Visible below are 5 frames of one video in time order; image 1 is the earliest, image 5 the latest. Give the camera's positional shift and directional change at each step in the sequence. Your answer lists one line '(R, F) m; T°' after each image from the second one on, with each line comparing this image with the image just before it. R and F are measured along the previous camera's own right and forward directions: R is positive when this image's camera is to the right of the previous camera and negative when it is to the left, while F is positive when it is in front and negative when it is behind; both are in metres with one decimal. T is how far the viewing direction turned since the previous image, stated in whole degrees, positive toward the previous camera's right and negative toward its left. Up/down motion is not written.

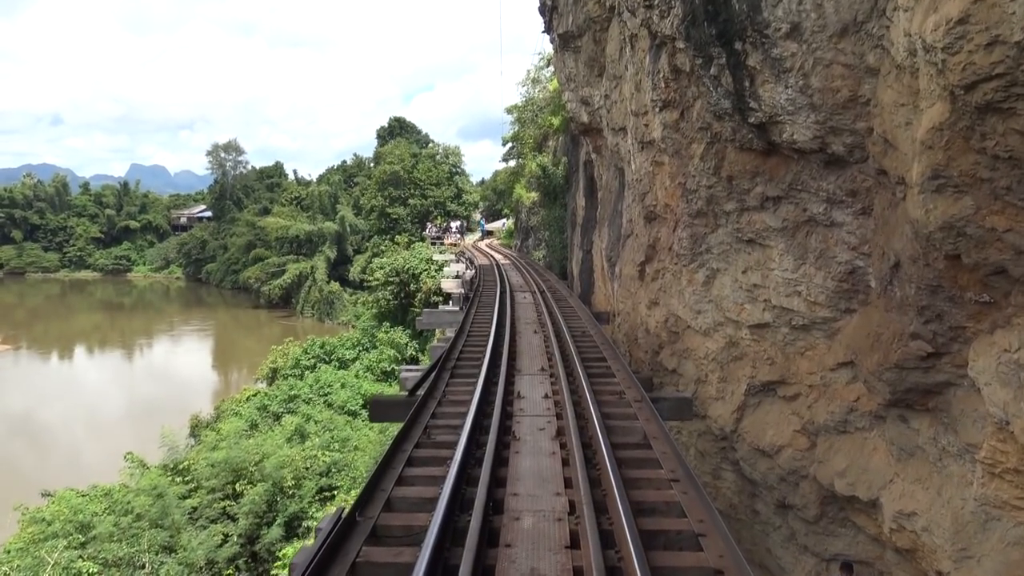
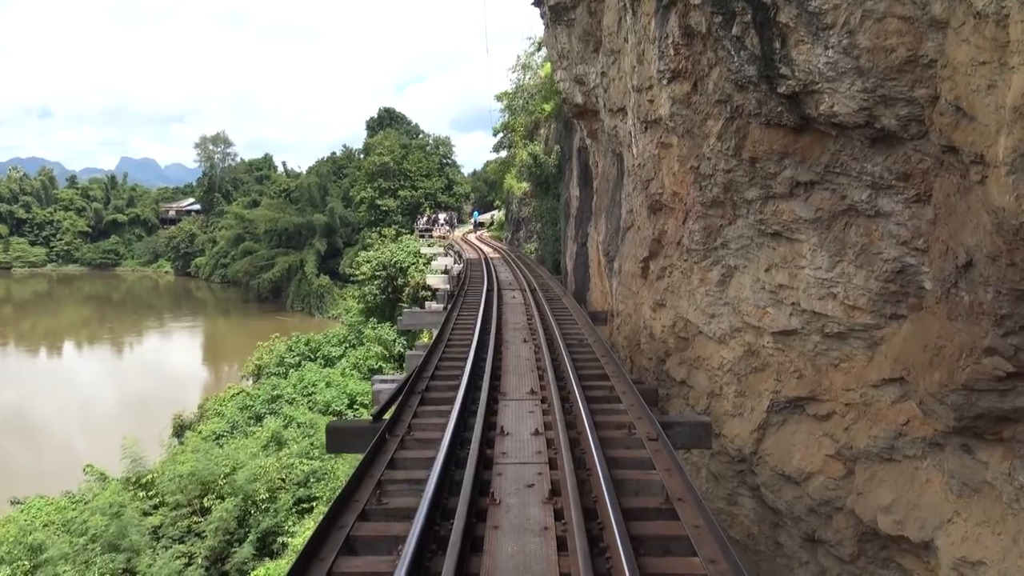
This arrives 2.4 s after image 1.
(+0.1, +1.0) m; 0°
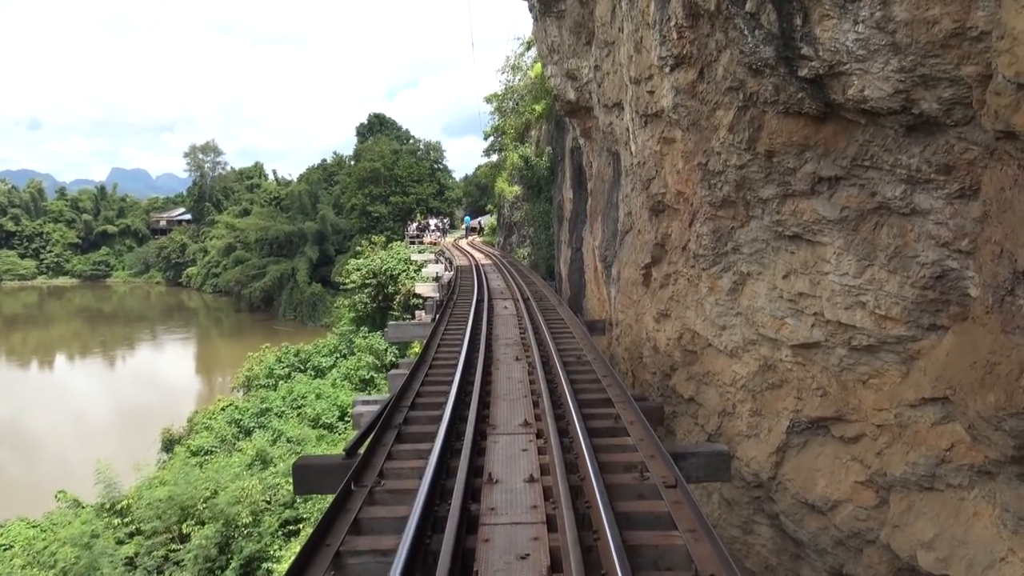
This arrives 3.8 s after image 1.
(0.0, +0.6) m; 0°
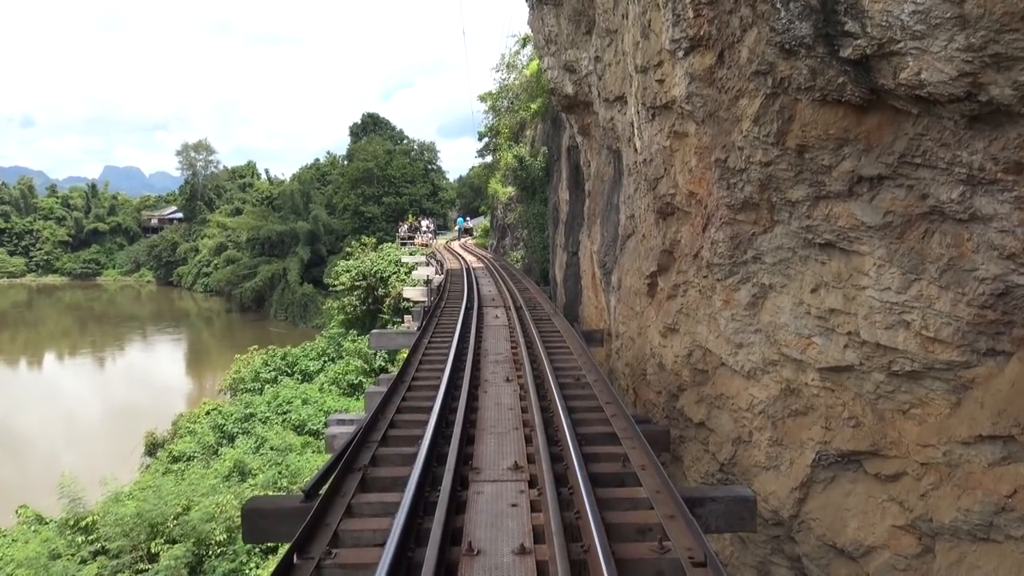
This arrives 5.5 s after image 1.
(0.0, +0.7) m; 0°
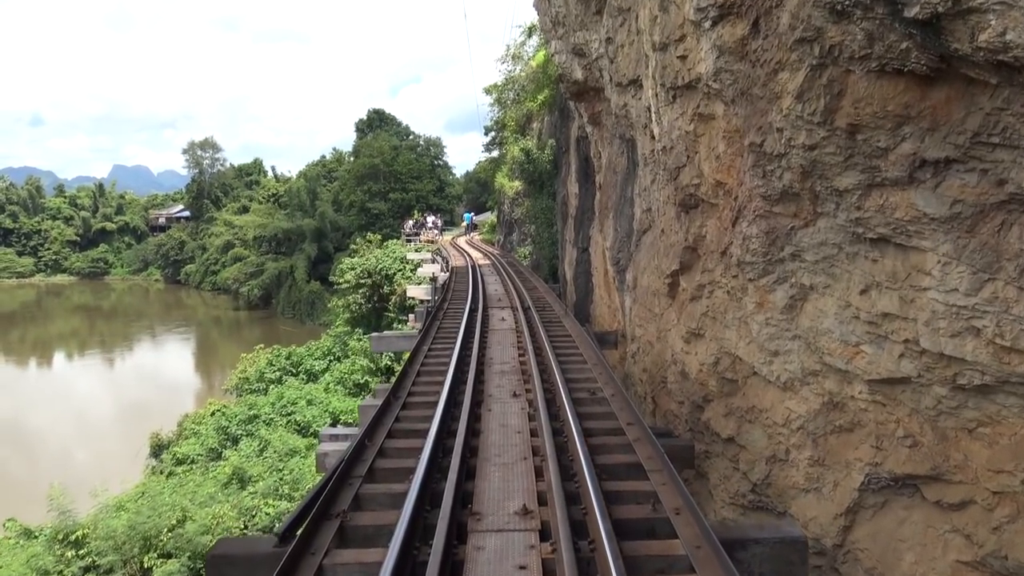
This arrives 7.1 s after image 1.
(0.0, +0.6) m; -1°
